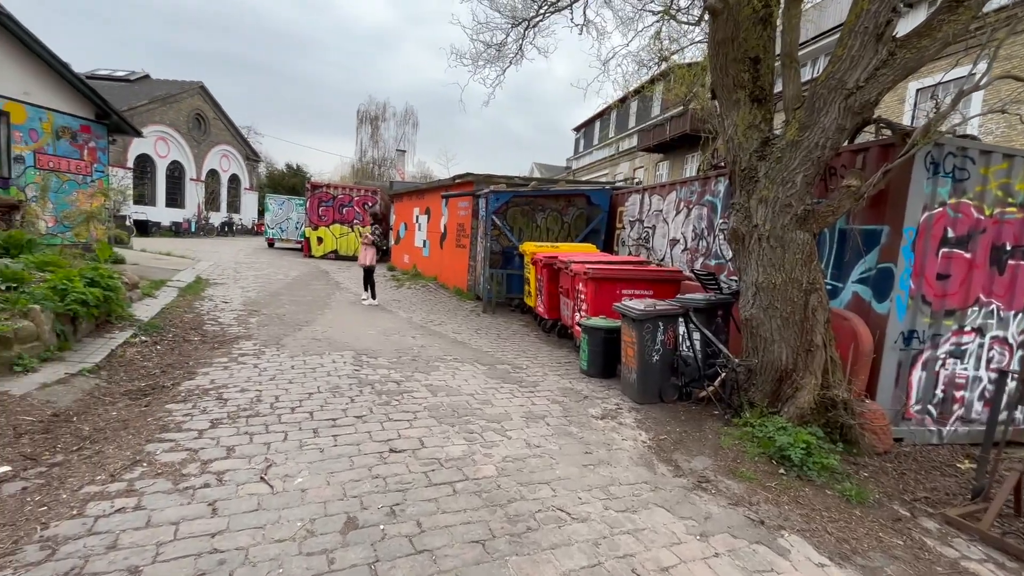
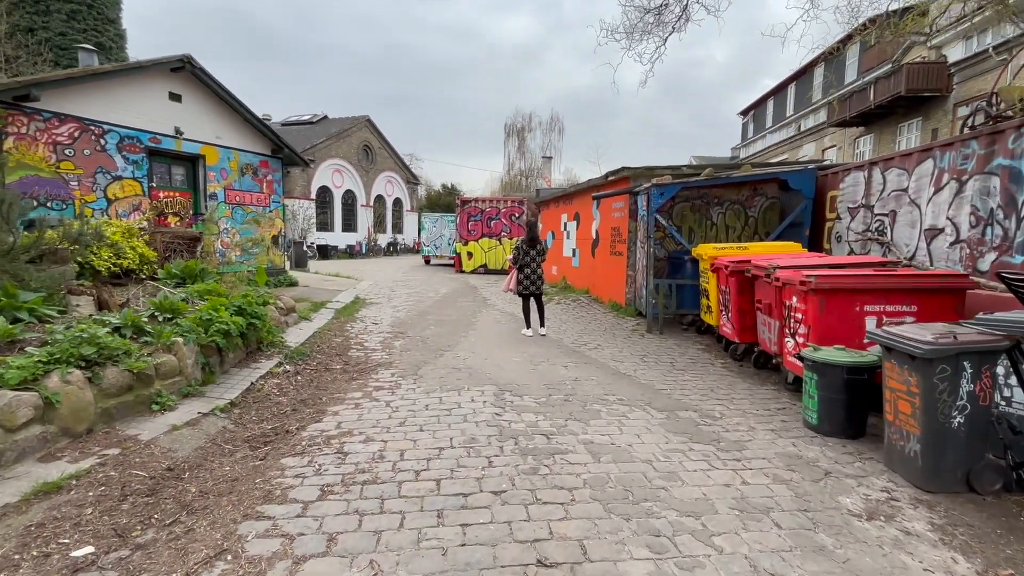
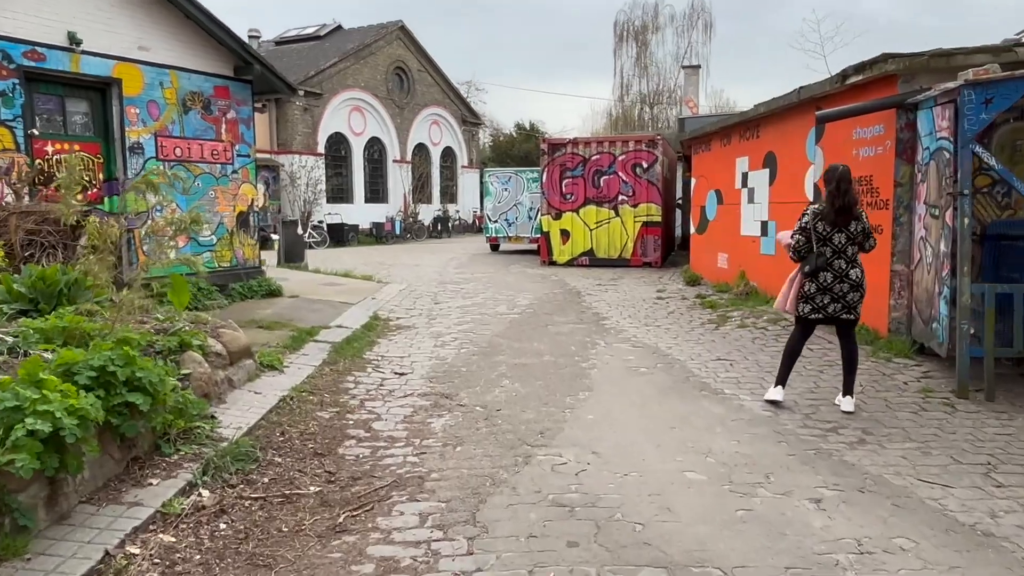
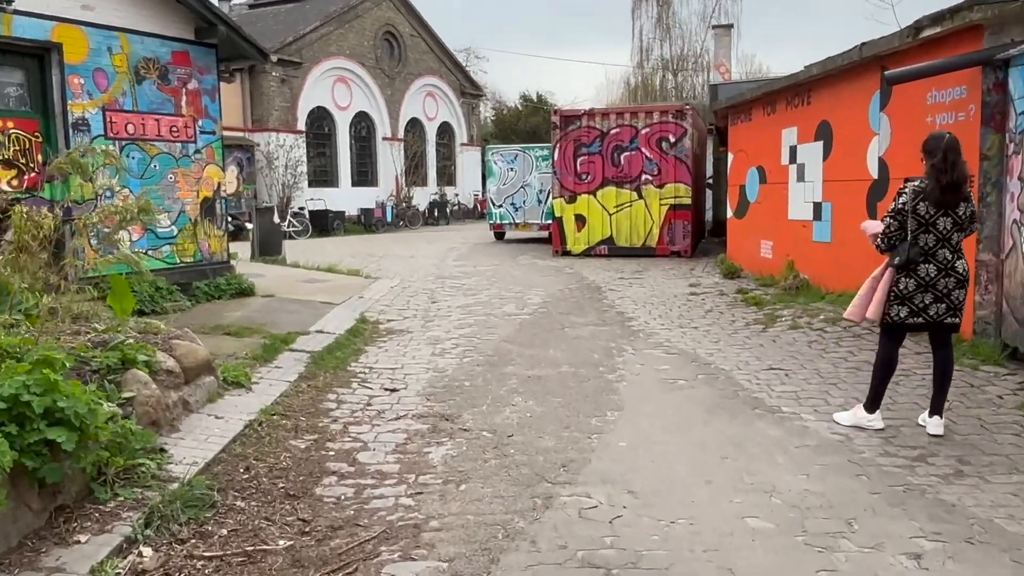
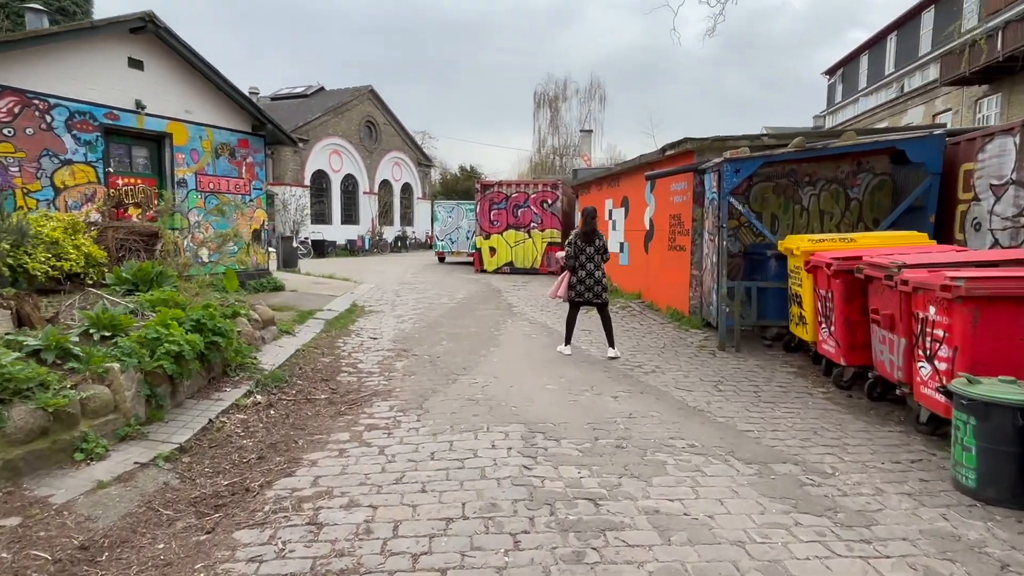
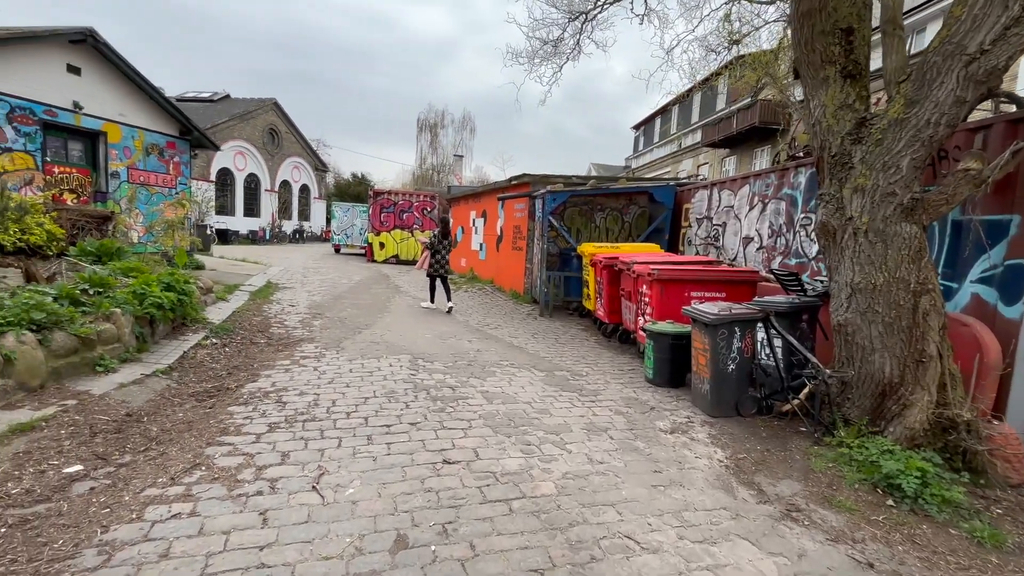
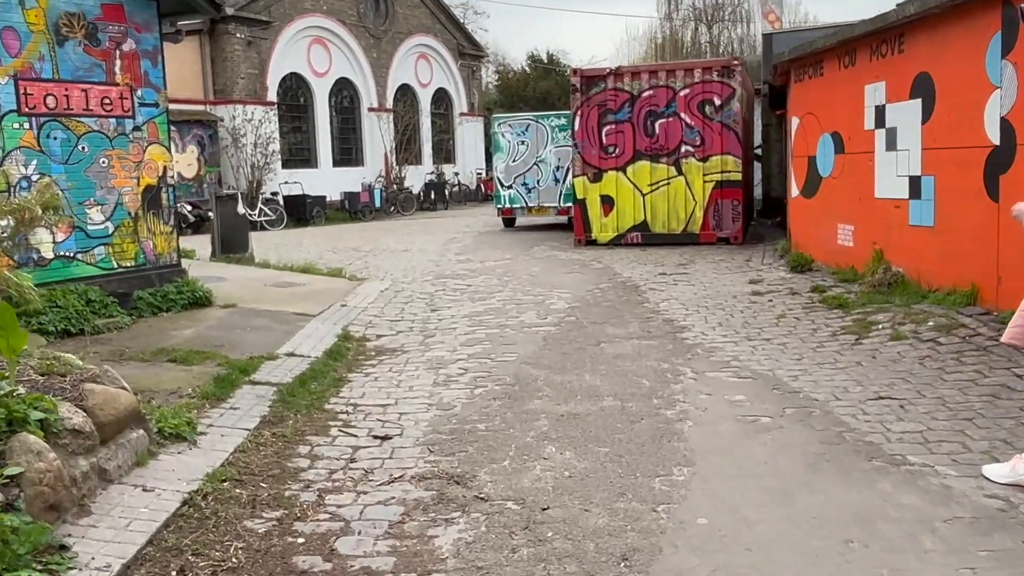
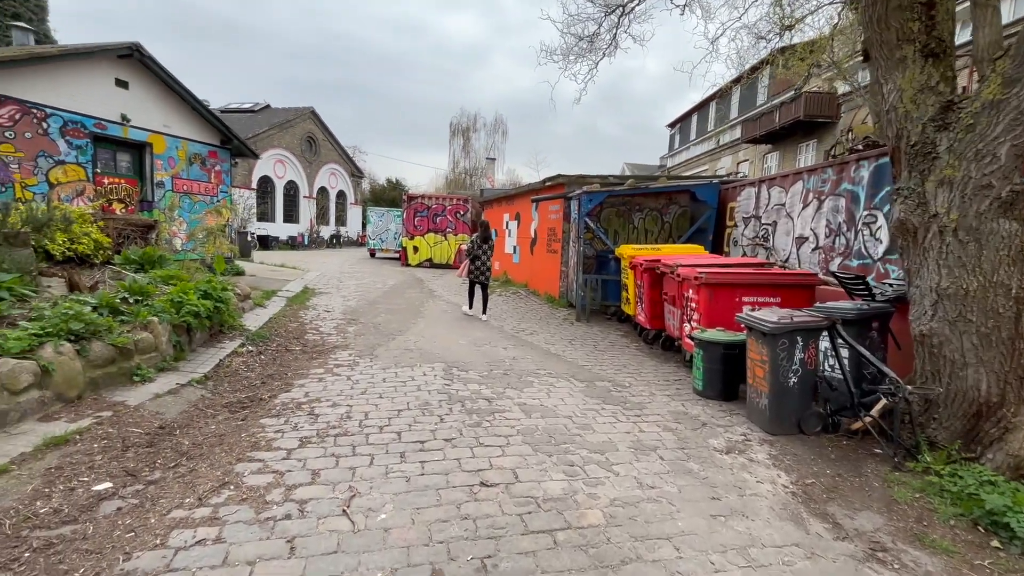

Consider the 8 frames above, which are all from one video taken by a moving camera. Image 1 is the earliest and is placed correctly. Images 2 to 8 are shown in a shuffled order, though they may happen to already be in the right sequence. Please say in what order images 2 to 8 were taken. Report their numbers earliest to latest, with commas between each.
6, 8, 2, 5, 3, 4, 7
